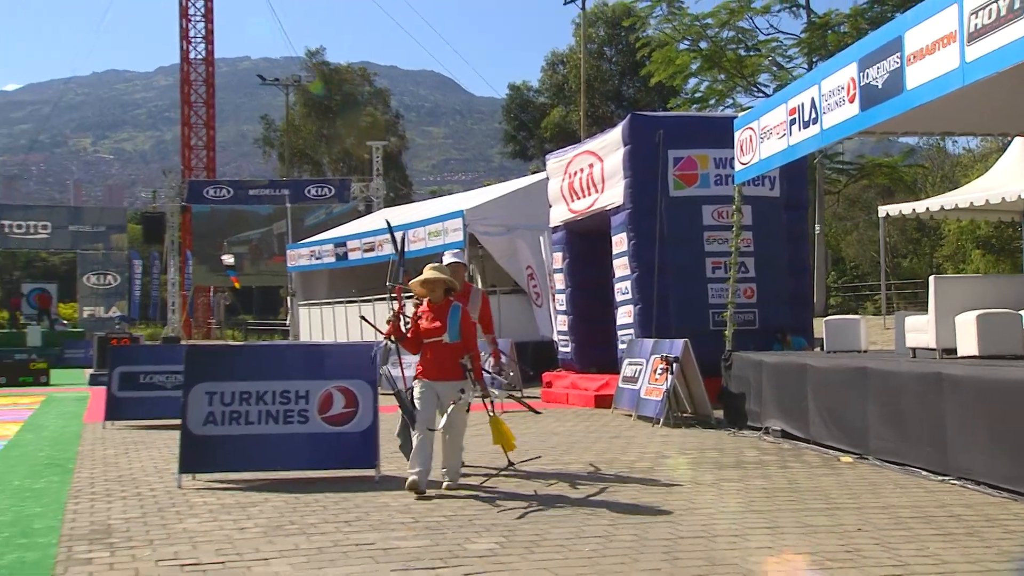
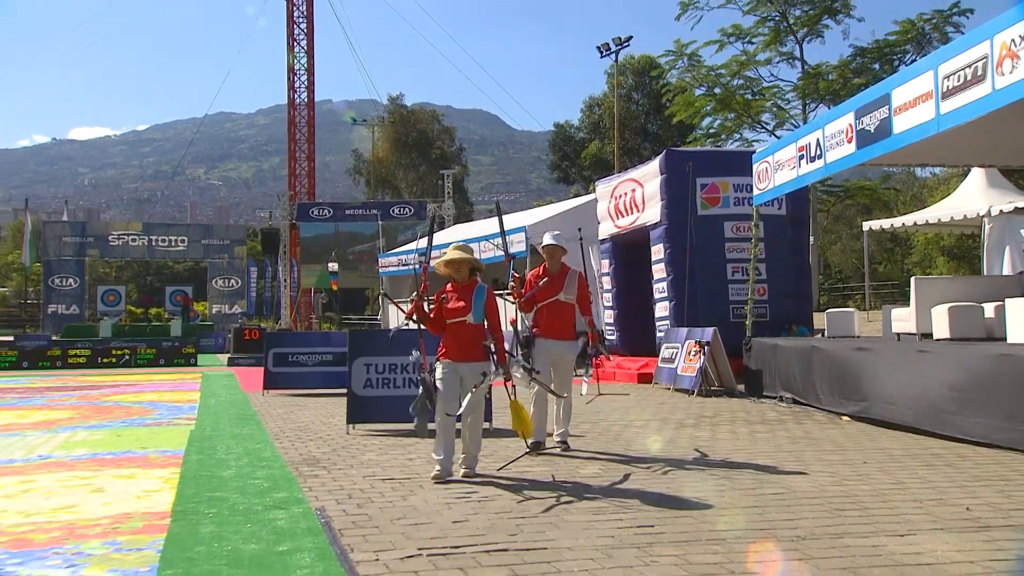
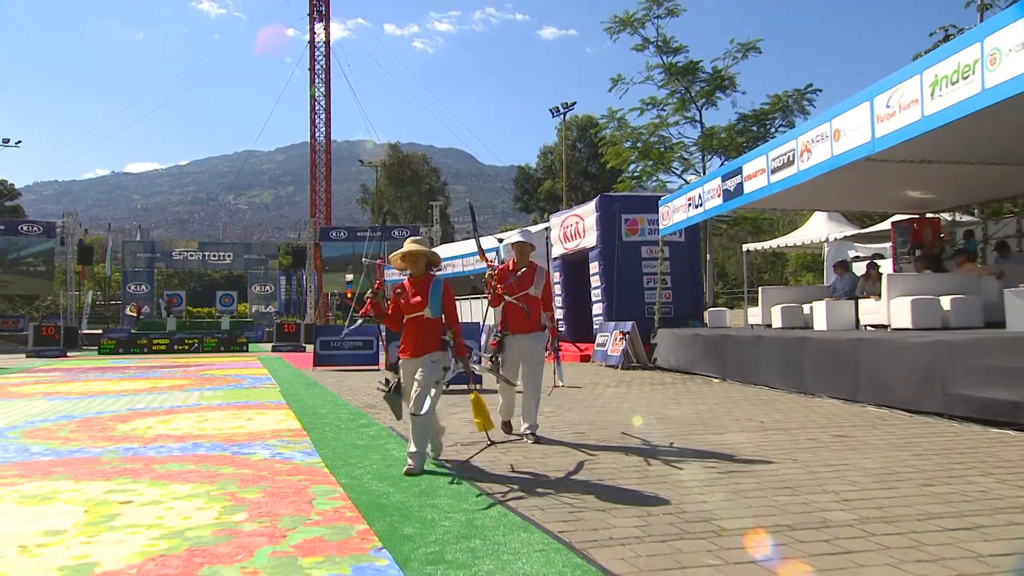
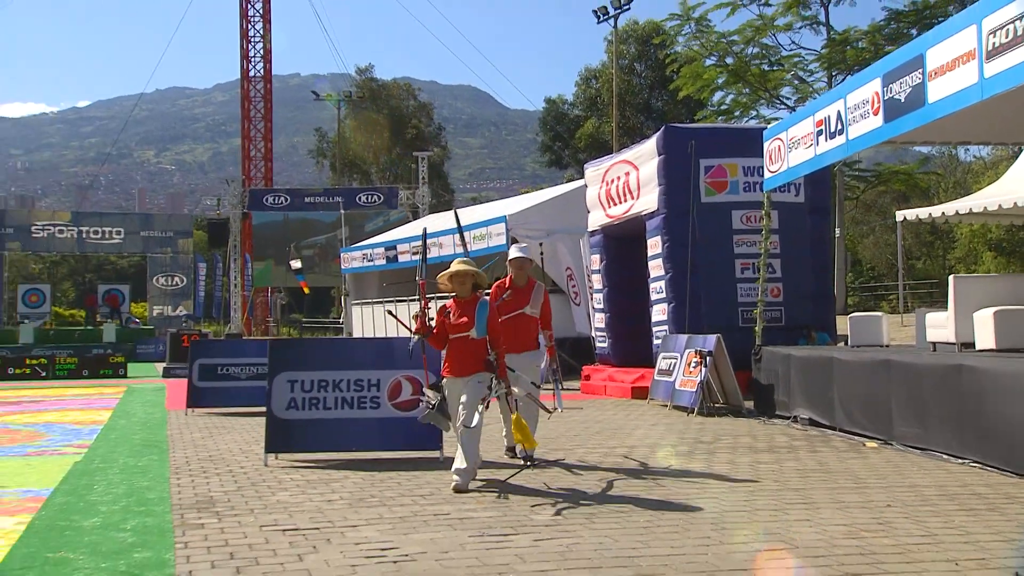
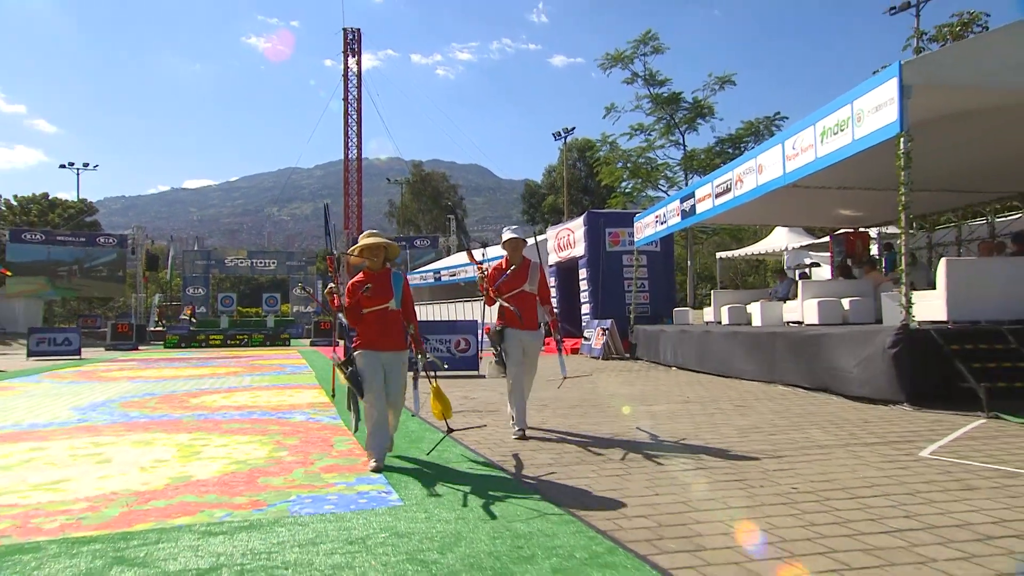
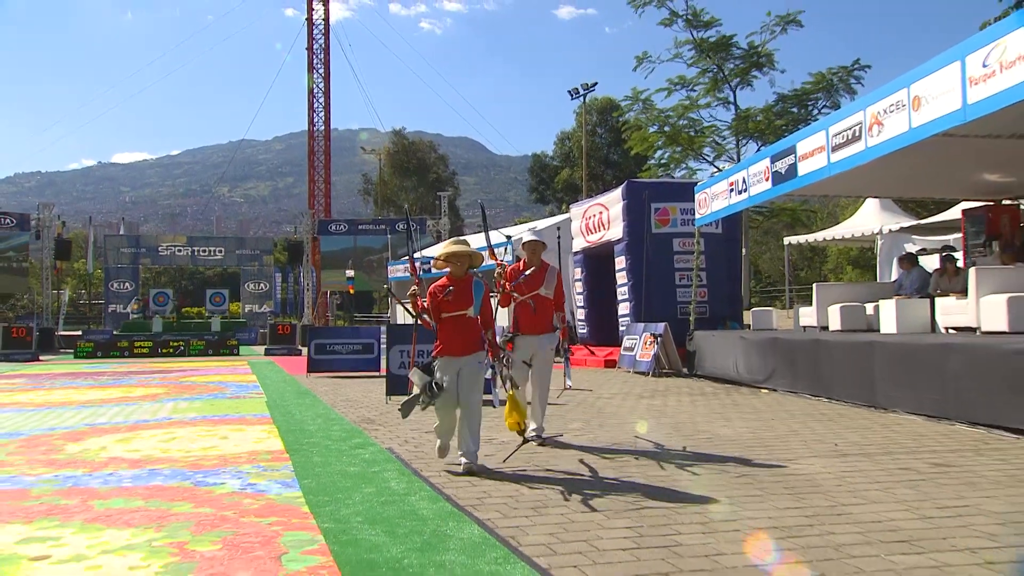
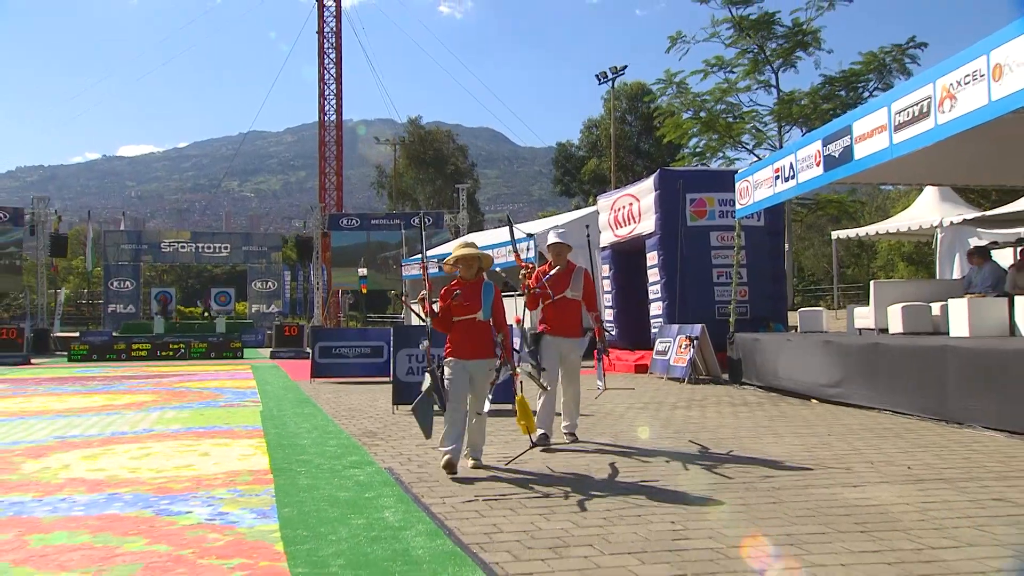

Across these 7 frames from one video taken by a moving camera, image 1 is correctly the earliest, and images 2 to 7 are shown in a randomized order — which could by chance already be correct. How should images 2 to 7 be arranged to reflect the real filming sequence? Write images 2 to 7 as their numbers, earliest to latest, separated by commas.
4, 2, 7, 6, 3, 5
